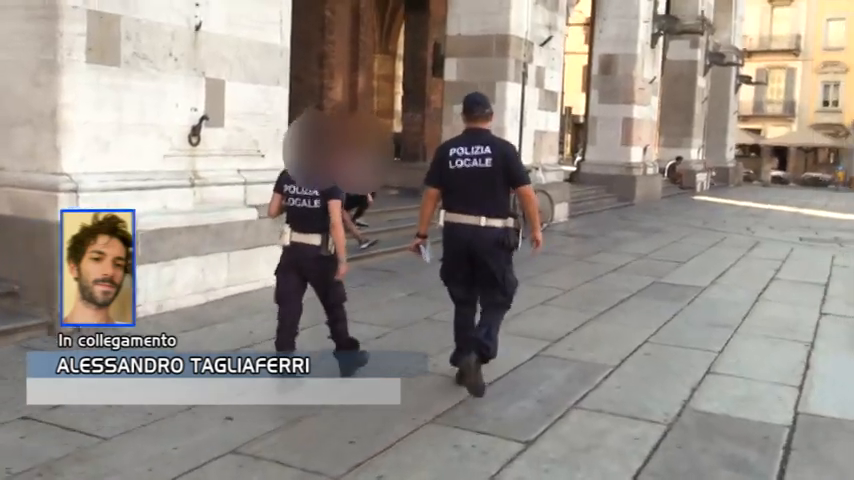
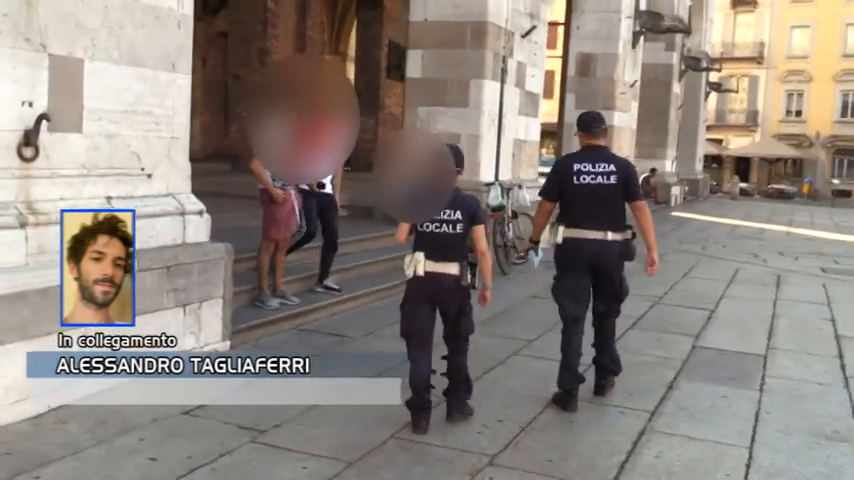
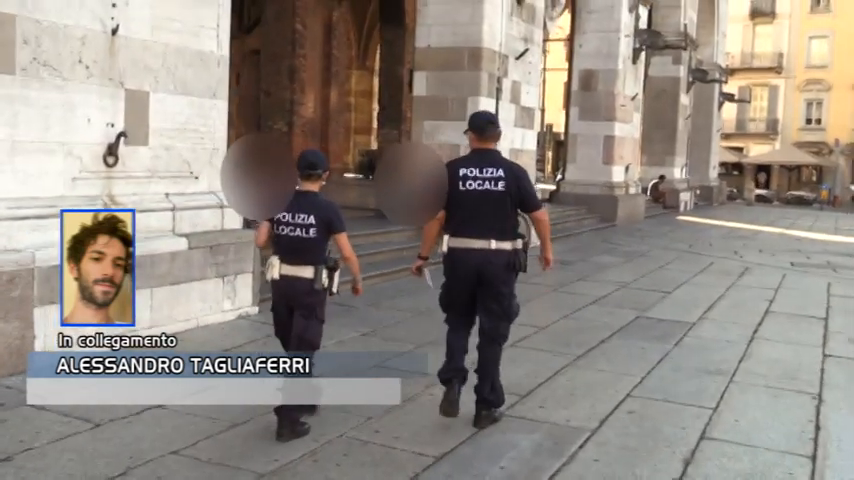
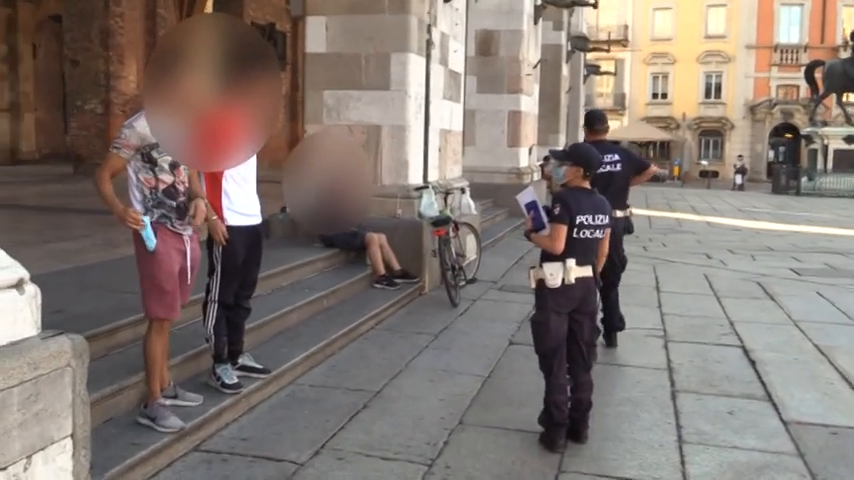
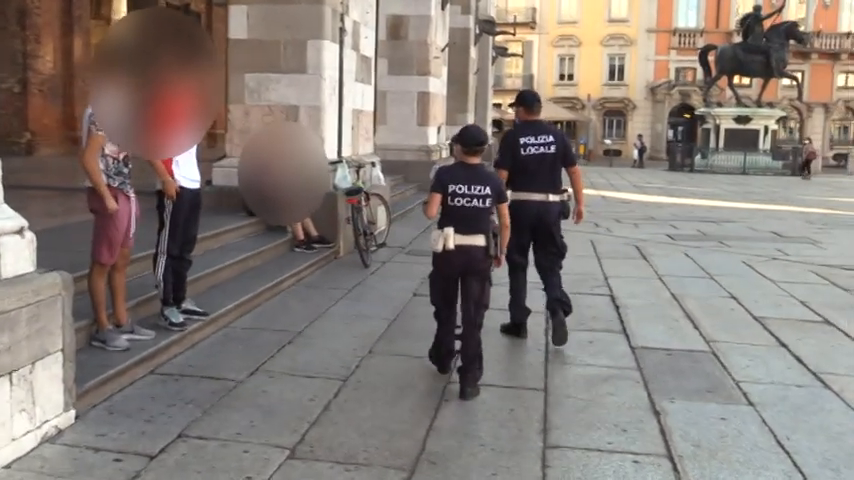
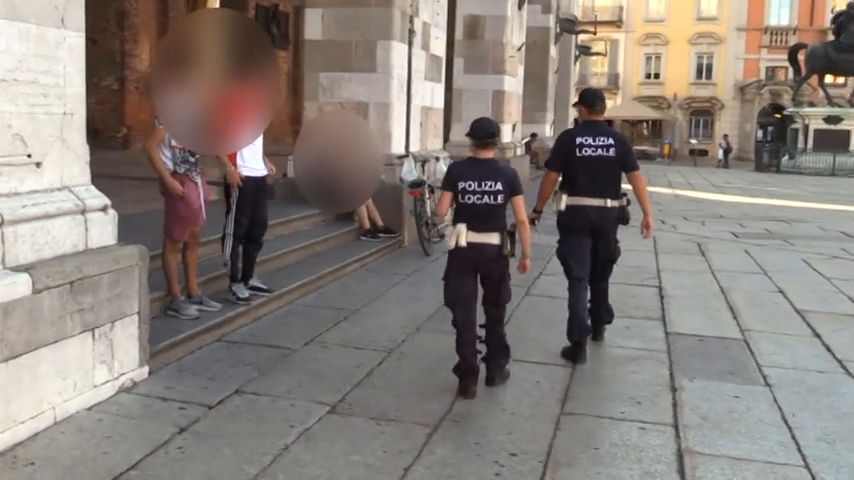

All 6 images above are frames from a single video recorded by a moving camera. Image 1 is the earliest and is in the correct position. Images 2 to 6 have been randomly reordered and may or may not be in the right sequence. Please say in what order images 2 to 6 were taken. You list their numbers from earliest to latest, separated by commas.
3, 2, 6, 5, 4
